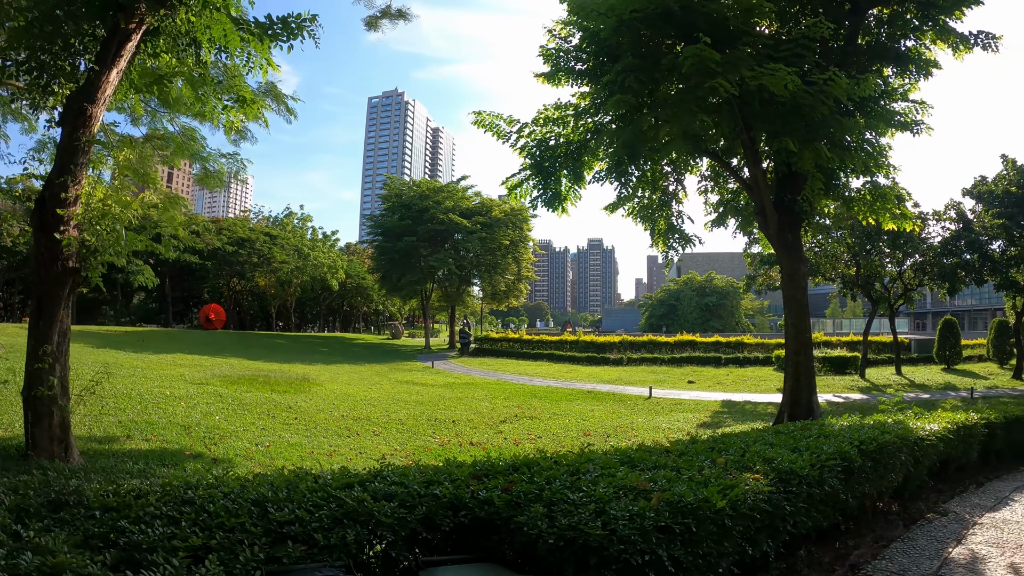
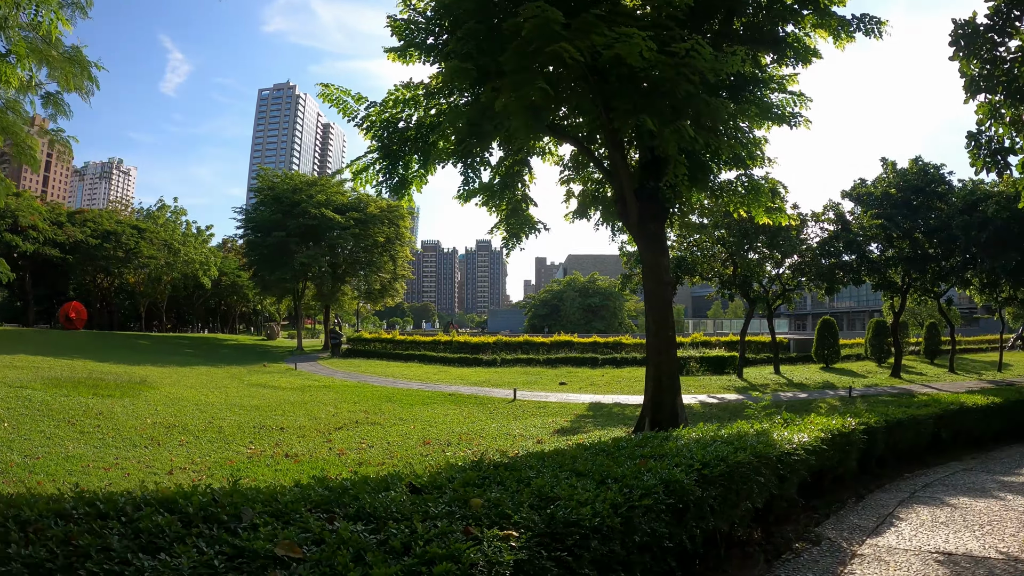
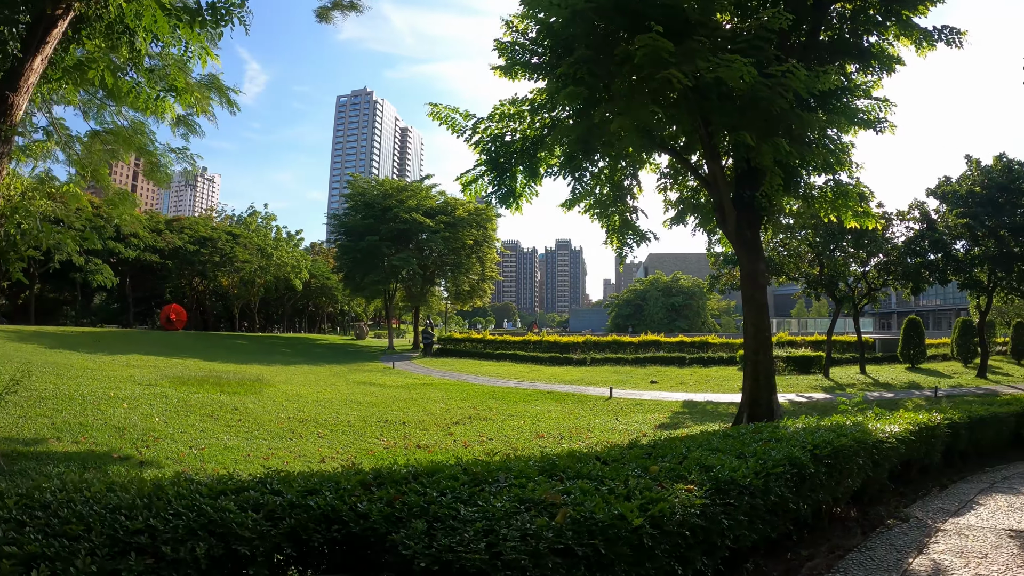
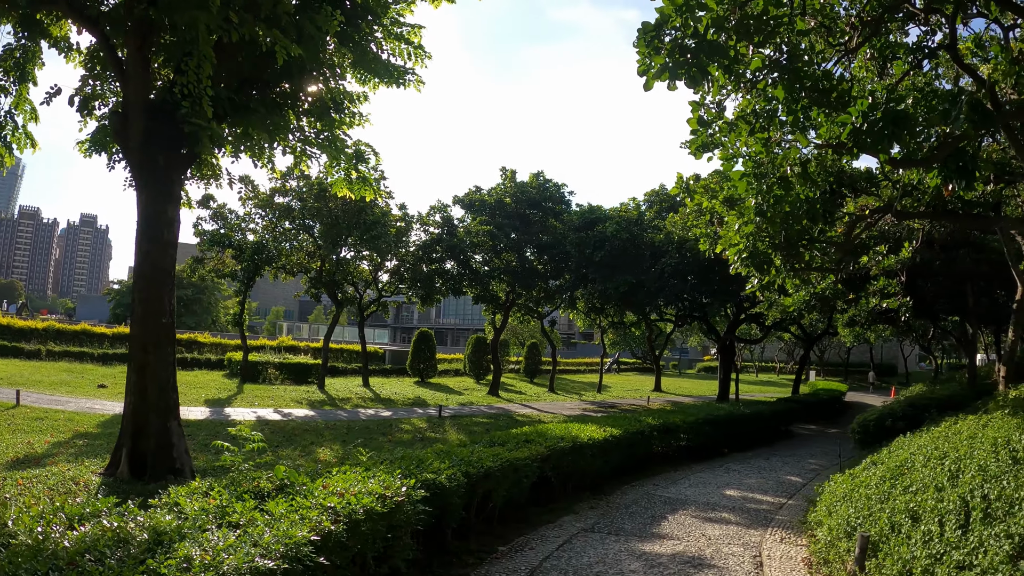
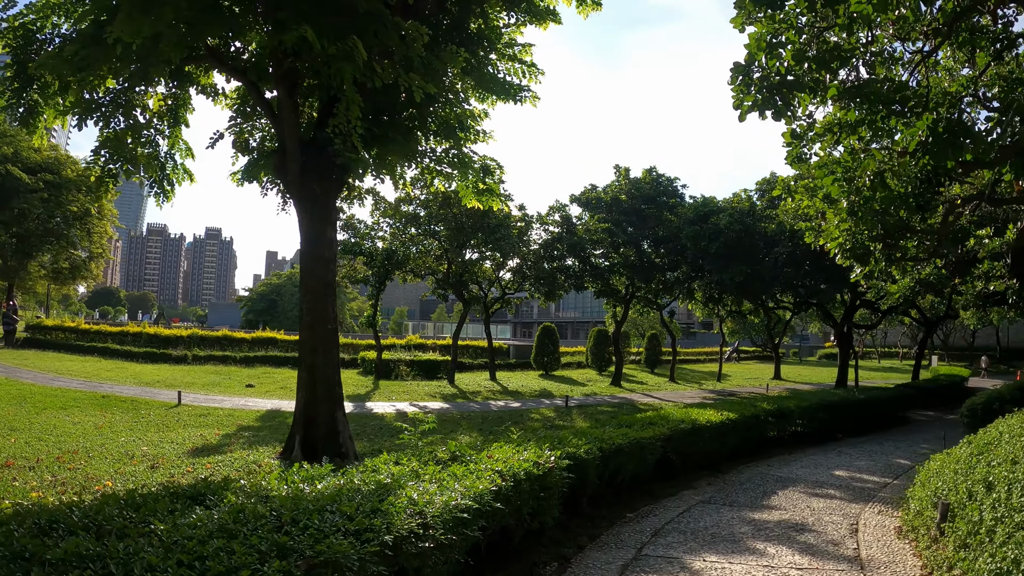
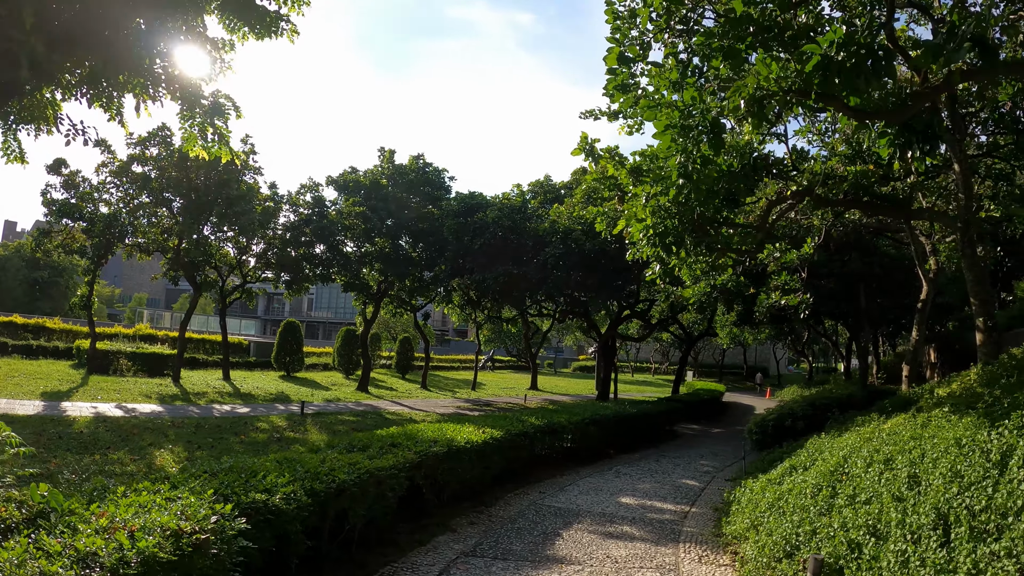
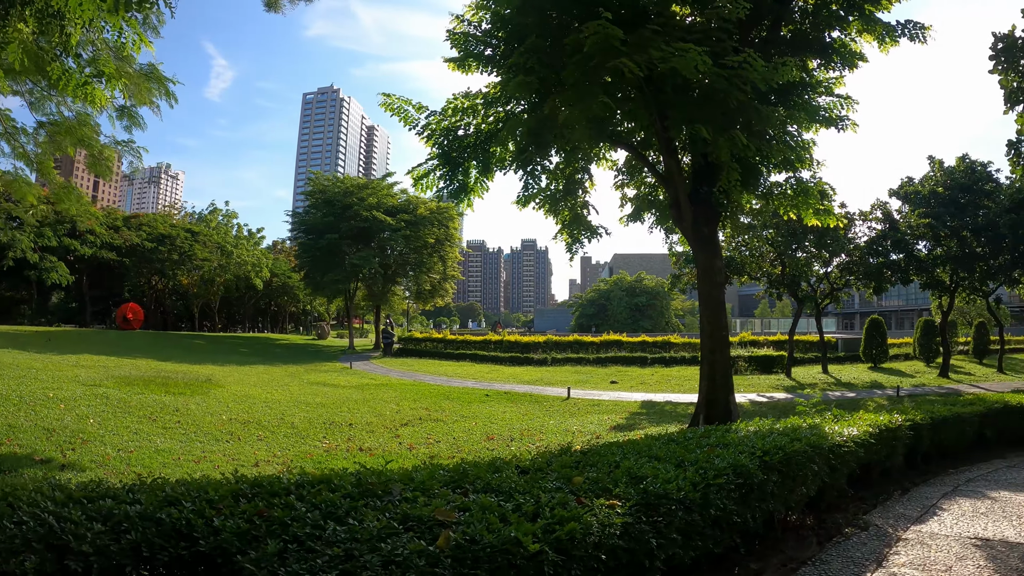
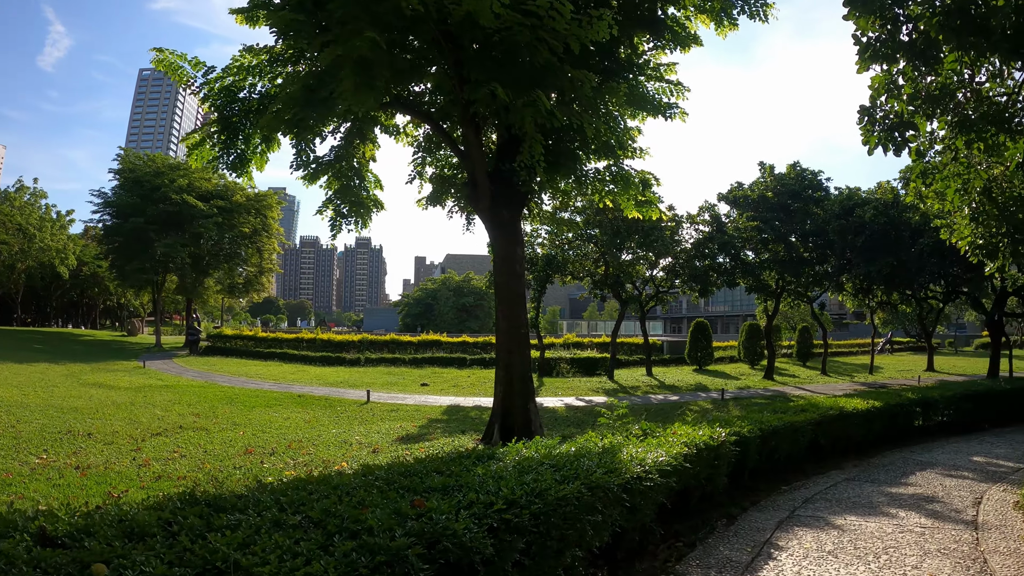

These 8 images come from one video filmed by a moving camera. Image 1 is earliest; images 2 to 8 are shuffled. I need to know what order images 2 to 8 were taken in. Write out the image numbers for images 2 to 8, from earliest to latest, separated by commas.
3, 7, 2, 8, 5, 4, 6
